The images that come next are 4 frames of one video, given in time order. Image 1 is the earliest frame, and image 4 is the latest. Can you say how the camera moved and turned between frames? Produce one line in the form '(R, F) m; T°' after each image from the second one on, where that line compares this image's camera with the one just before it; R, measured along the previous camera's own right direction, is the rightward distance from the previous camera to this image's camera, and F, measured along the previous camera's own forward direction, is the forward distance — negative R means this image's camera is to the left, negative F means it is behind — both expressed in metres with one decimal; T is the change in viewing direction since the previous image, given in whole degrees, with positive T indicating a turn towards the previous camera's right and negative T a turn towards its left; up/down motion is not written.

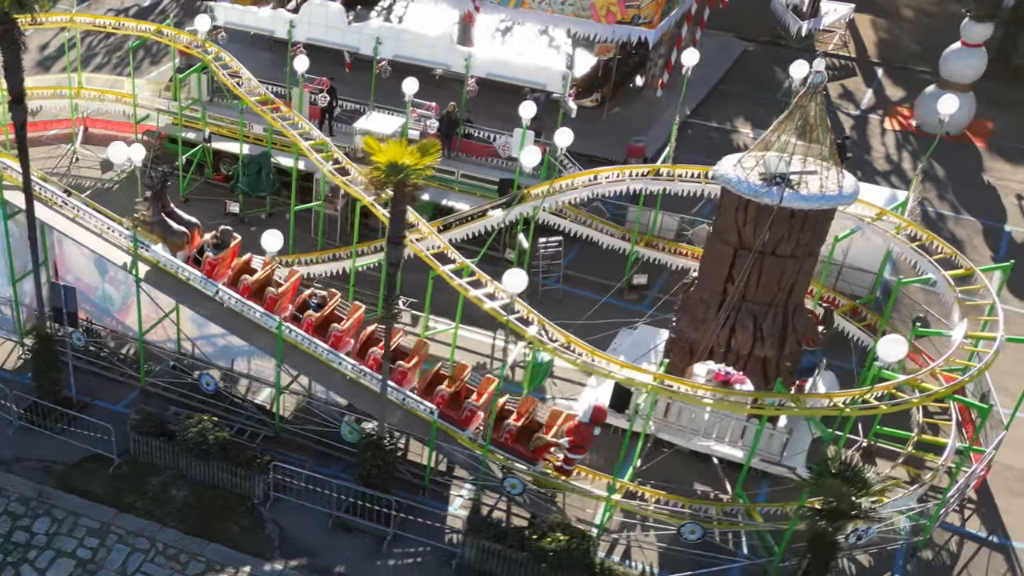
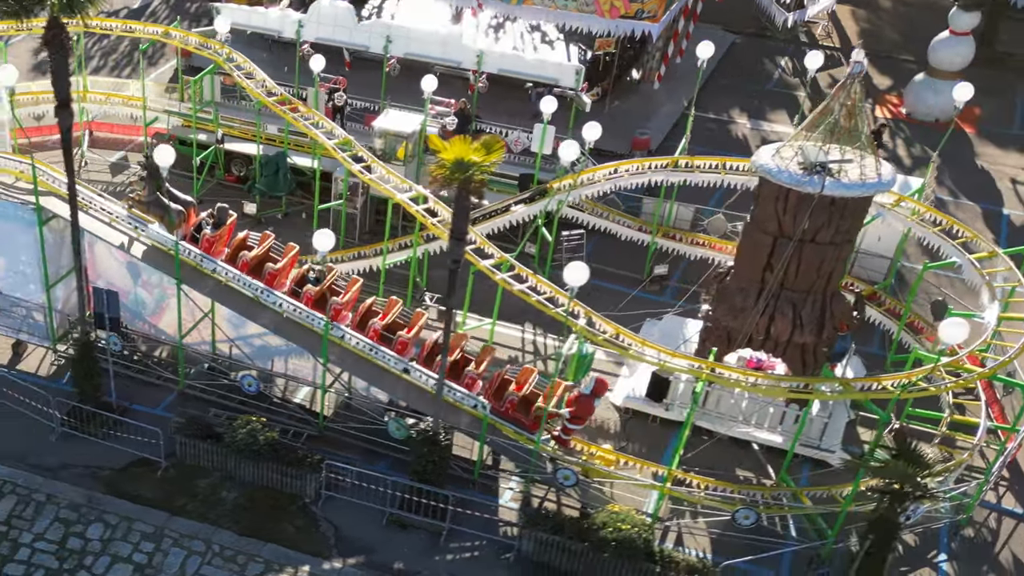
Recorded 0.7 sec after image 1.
(-1.5, -0.1) m; +3°
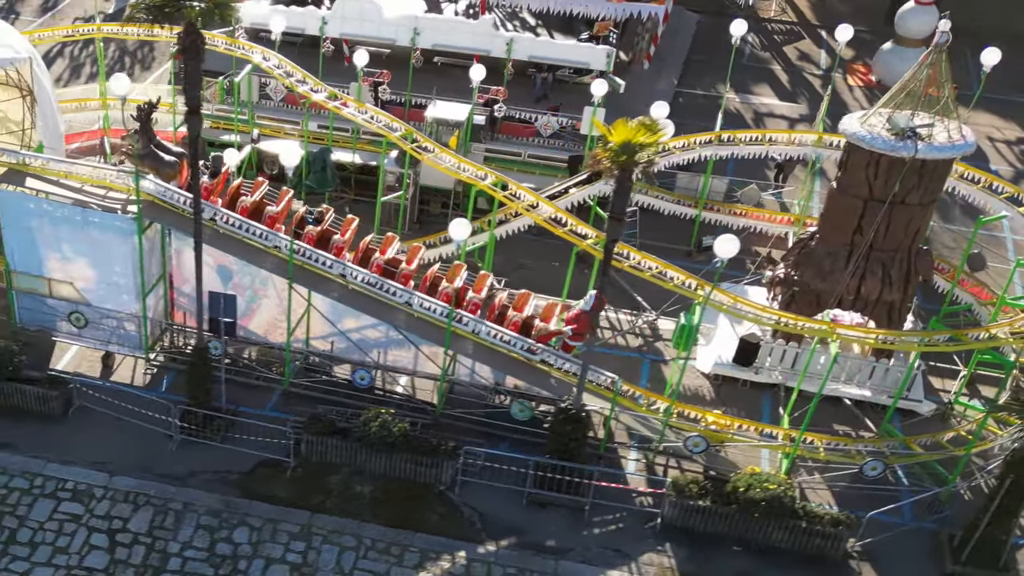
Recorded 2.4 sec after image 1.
(-3.9, -0.2) m; +7°
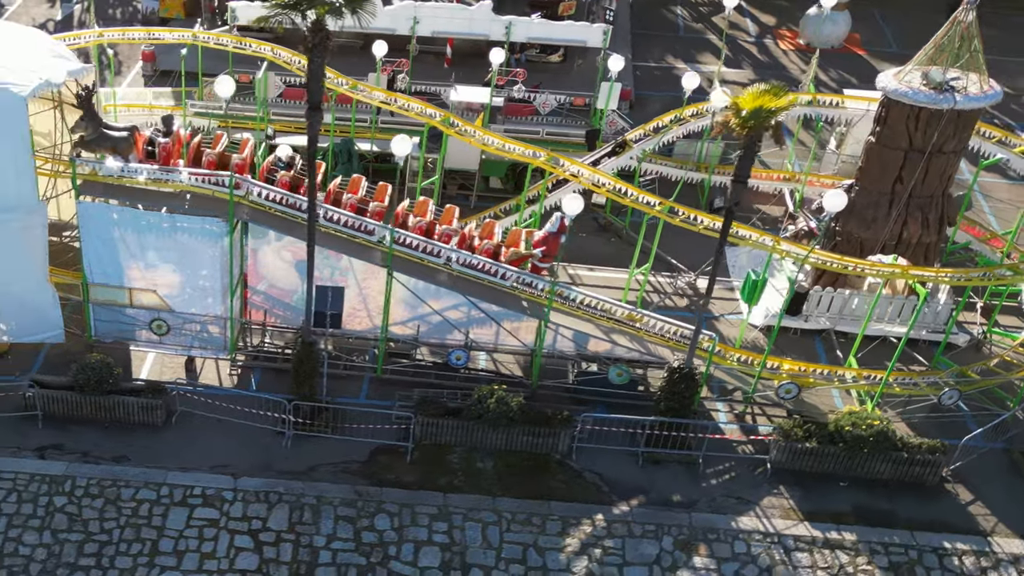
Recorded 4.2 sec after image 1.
(-4.4, -0.3) m; +9°
